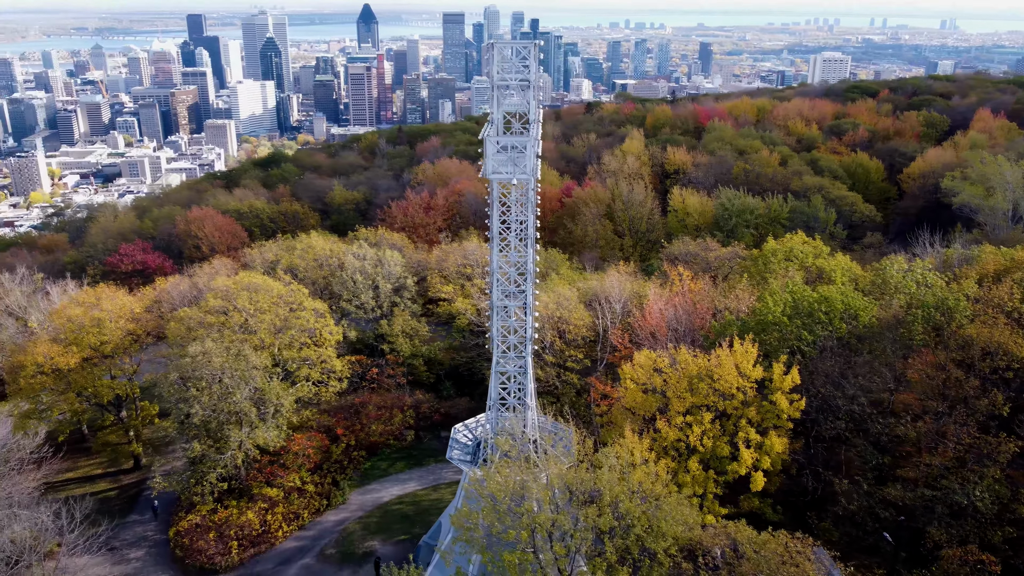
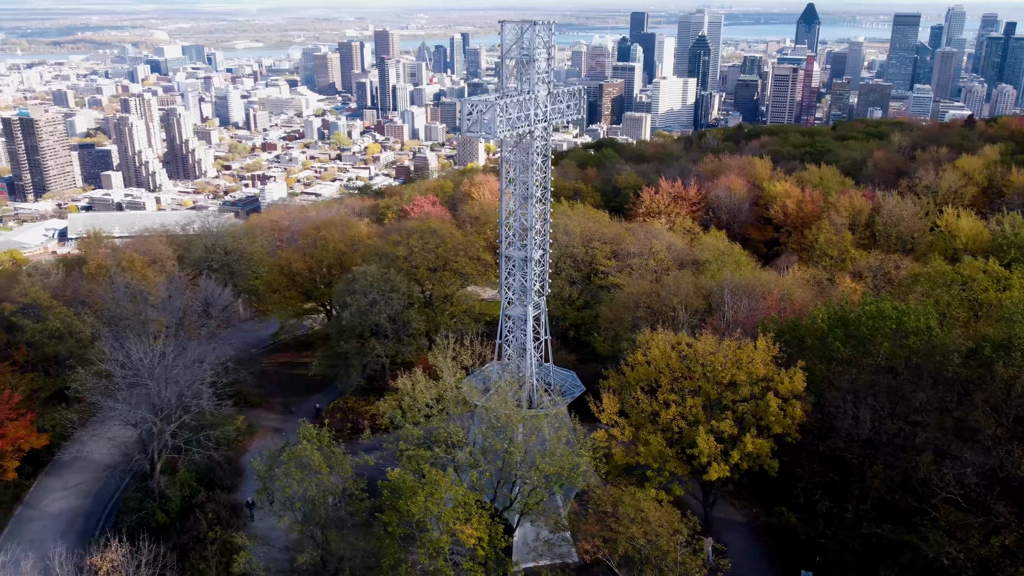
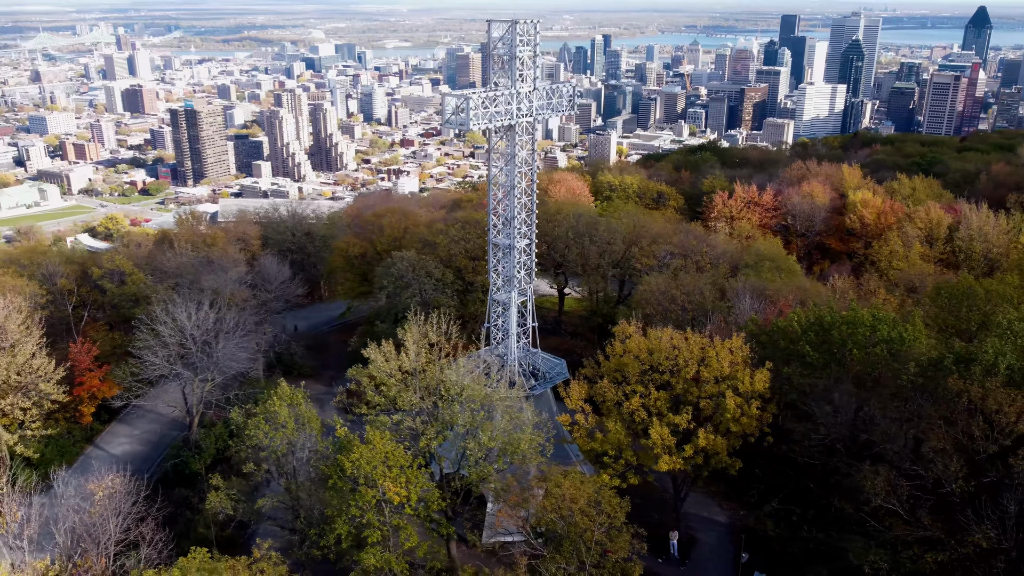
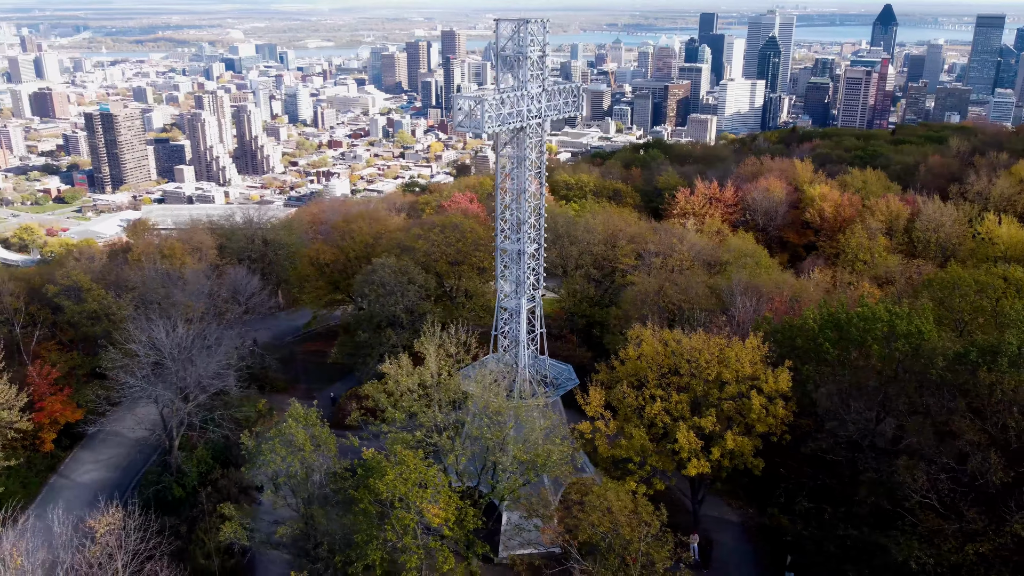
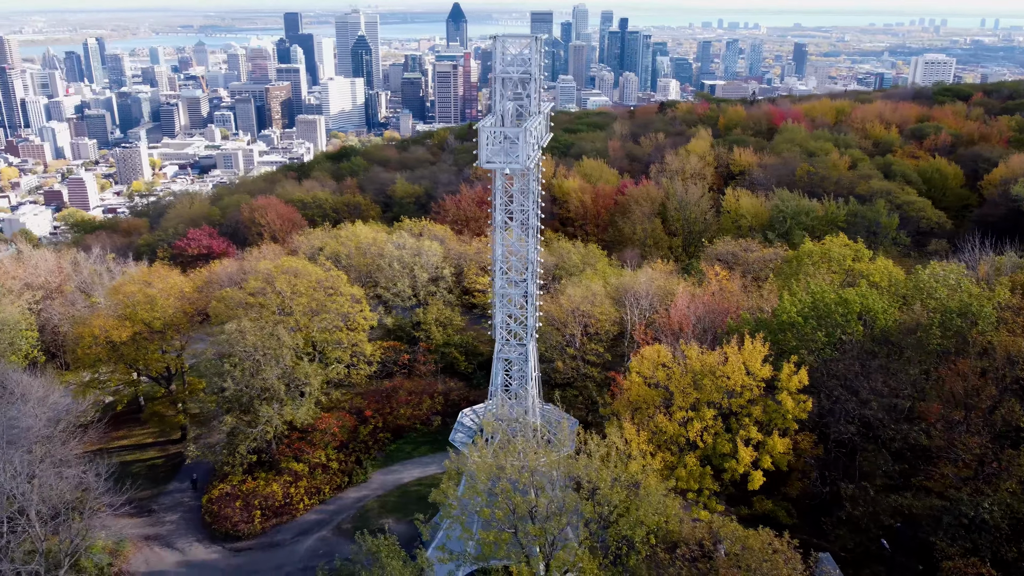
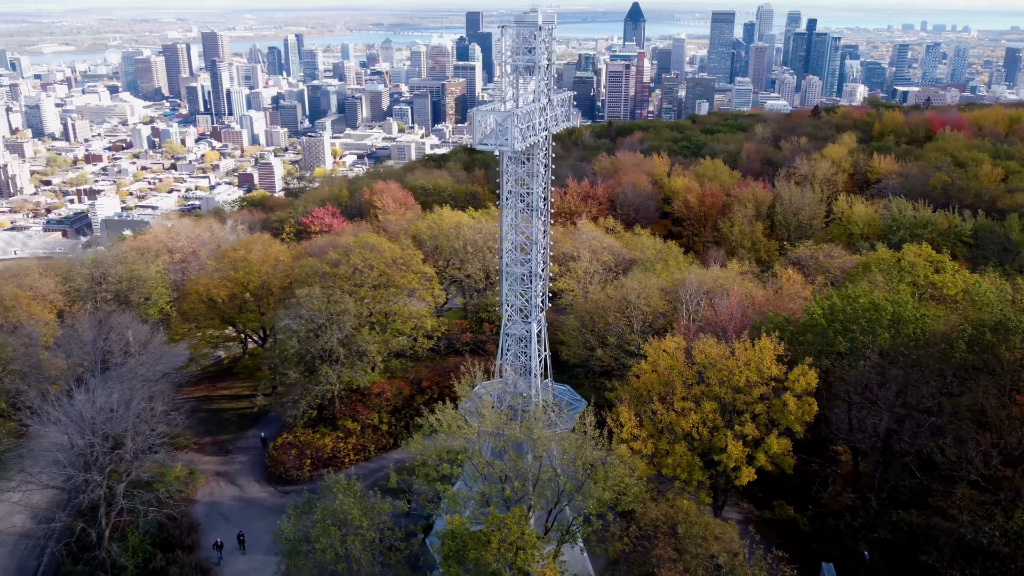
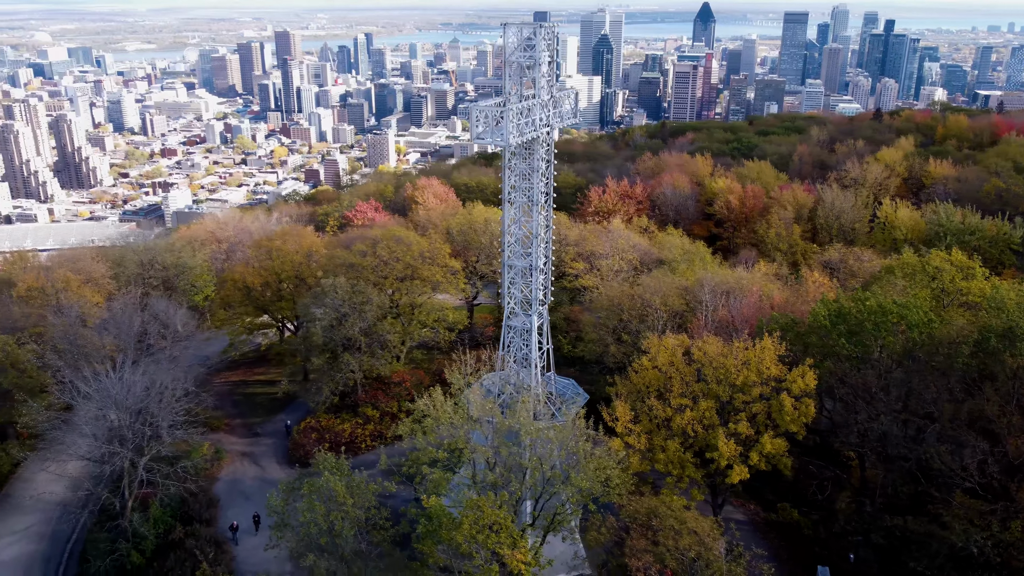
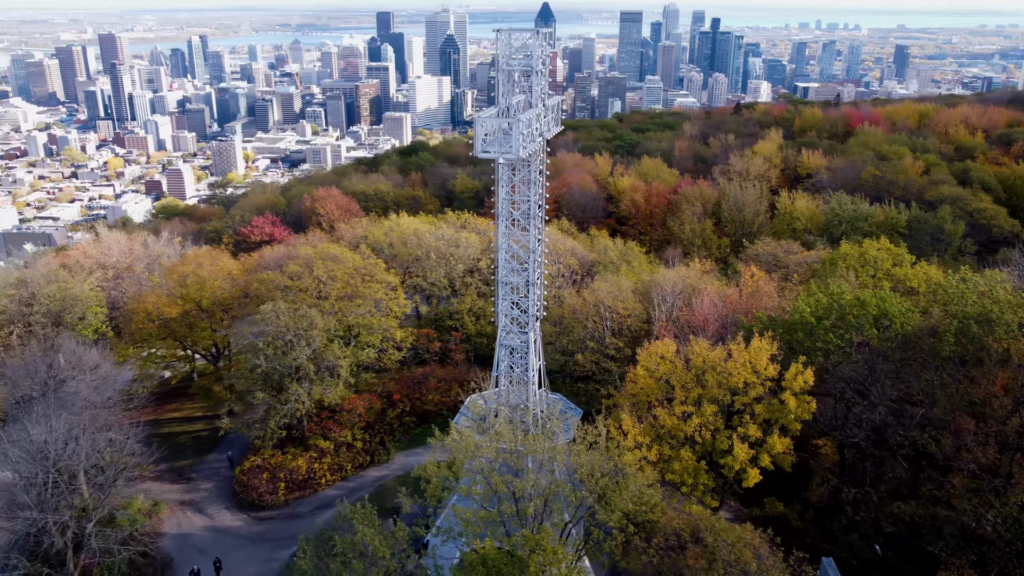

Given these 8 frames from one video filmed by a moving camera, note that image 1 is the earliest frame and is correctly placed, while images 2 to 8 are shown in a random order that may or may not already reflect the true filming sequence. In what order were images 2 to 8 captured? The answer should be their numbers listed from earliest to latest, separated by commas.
5, 8, 6, 7, 2, 4, 3
